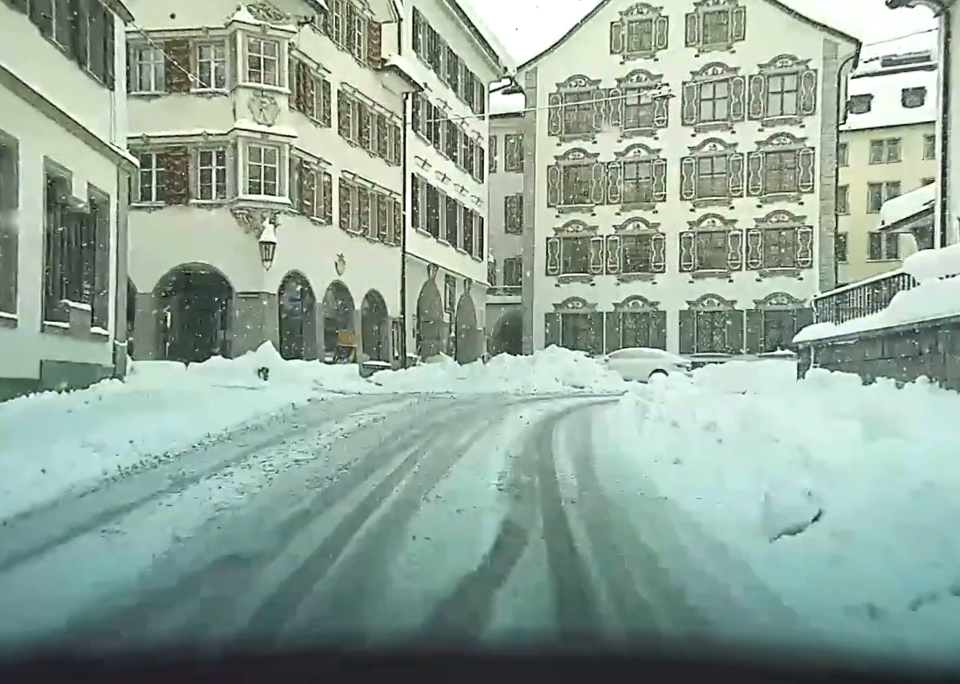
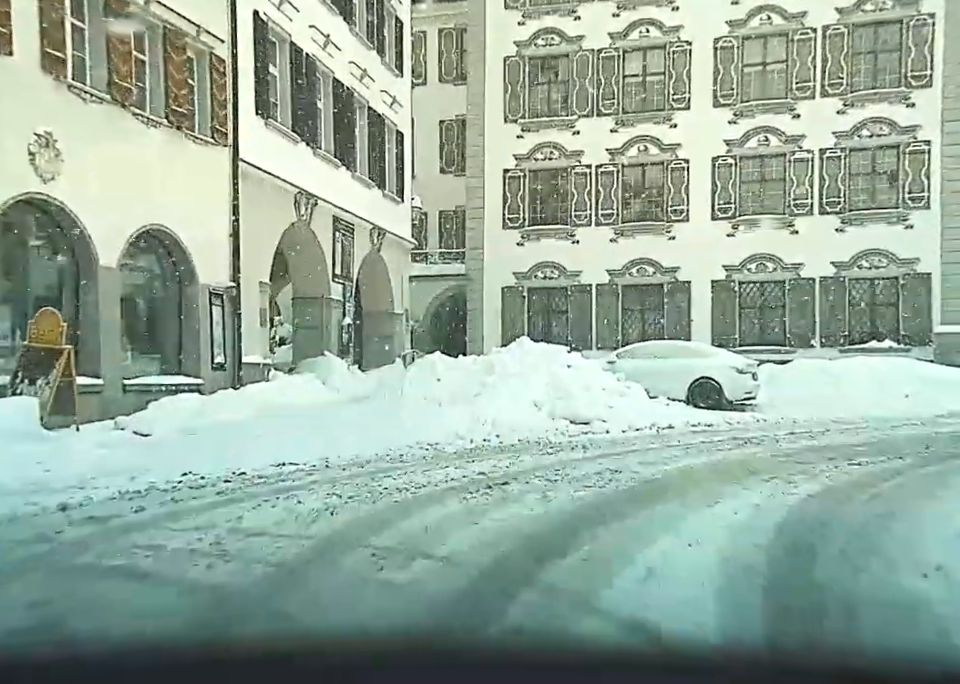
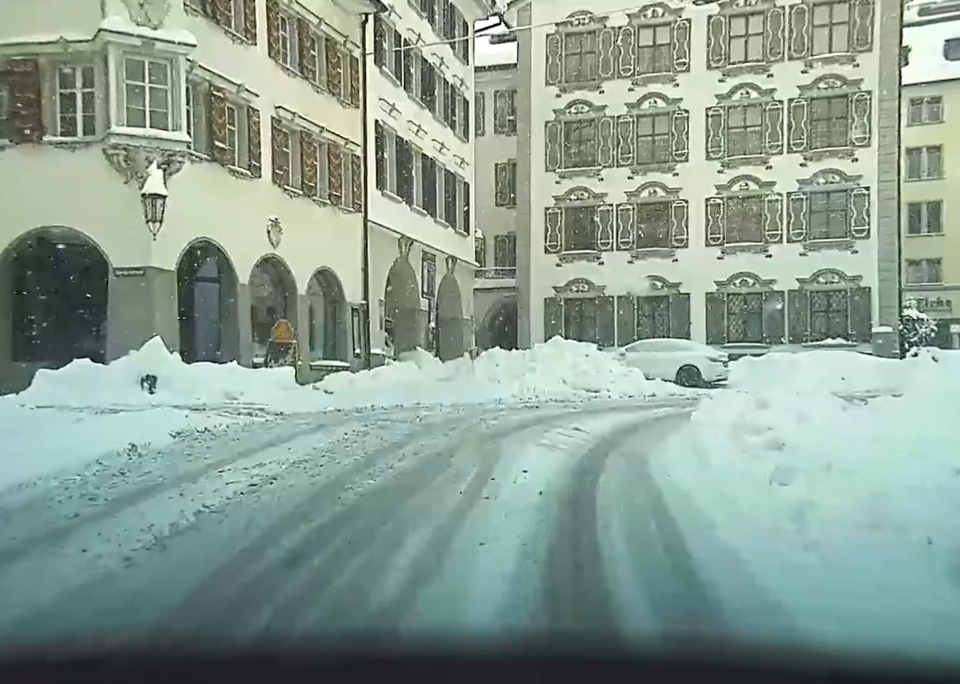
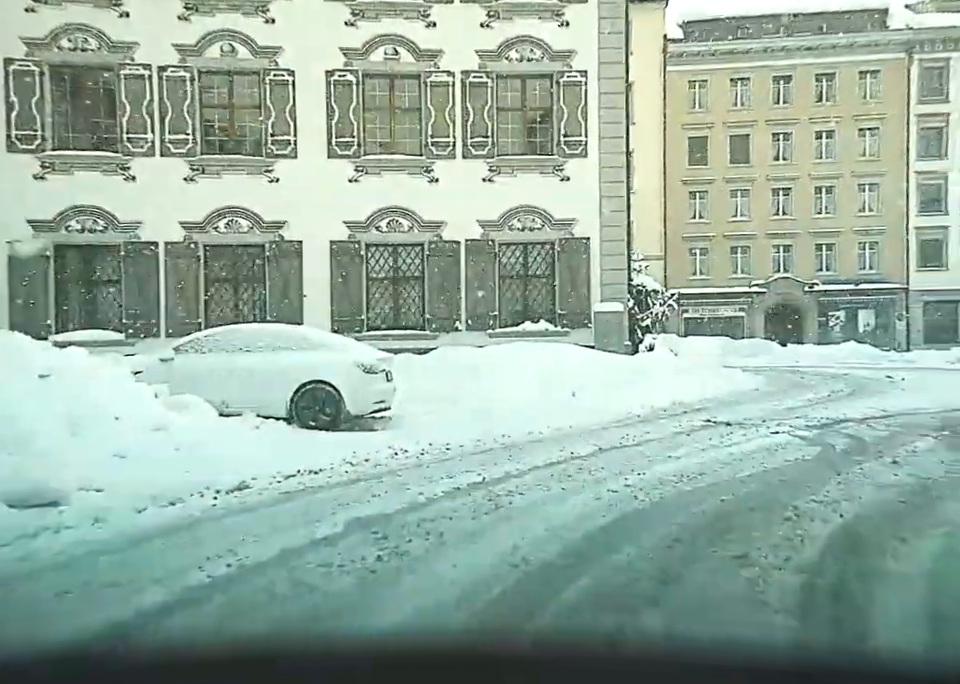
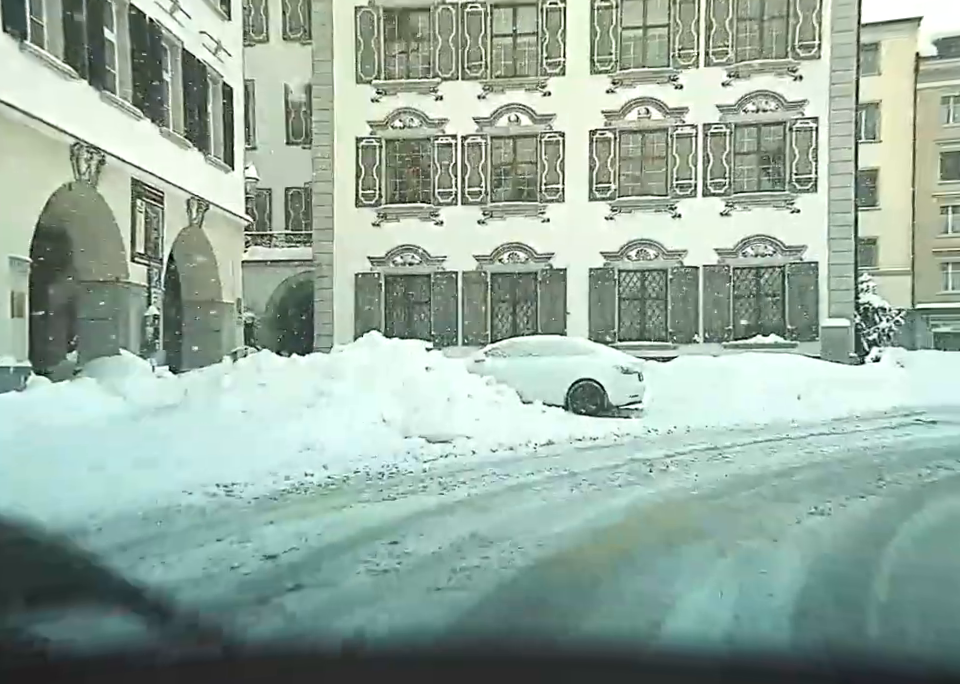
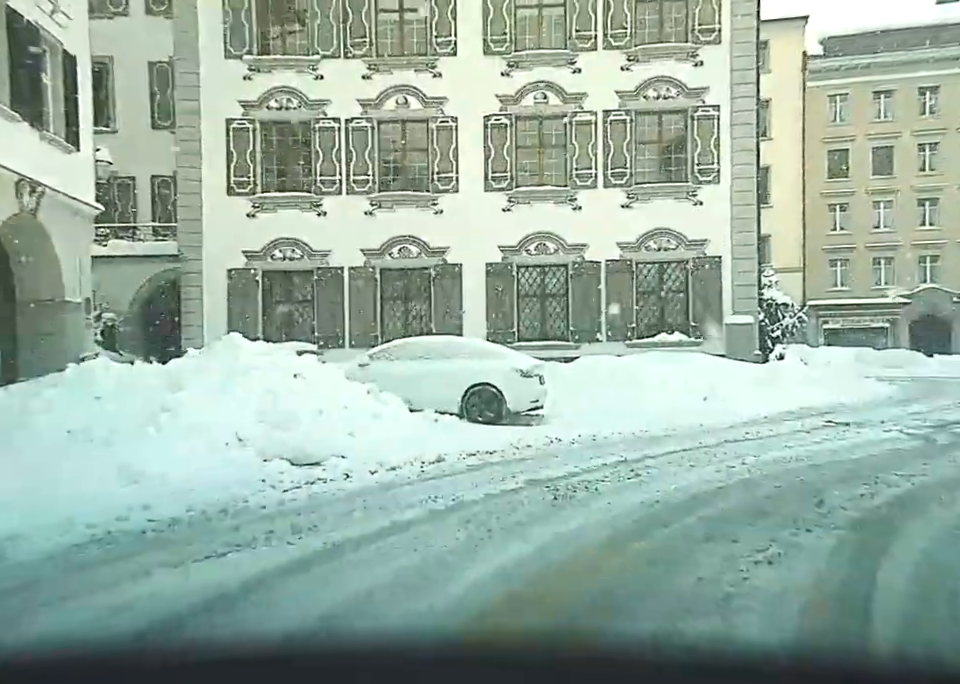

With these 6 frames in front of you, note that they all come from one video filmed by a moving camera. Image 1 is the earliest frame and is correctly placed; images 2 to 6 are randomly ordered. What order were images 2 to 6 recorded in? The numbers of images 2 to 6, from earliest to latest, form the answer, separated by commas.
3, 2, 5, 6, 4
